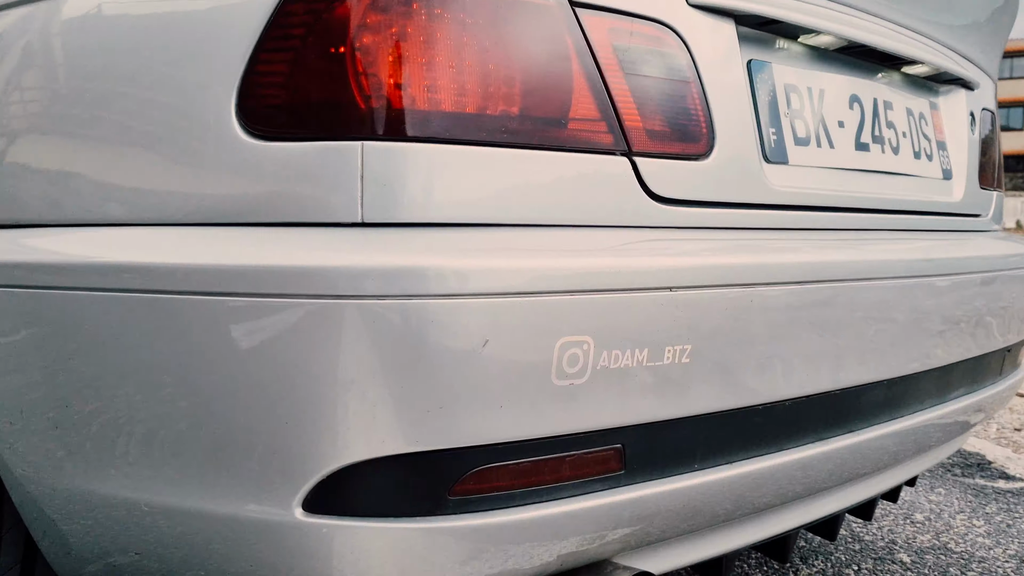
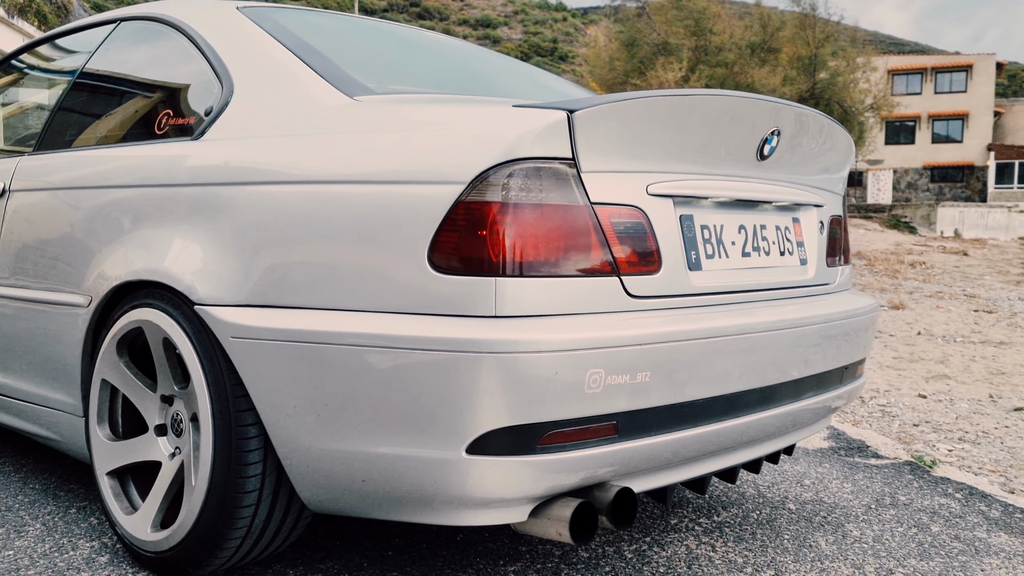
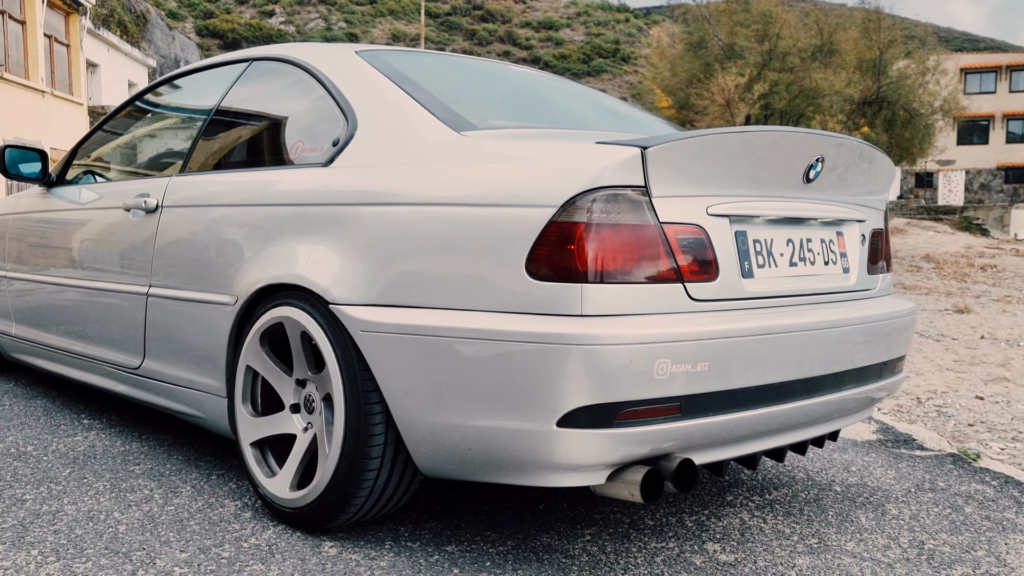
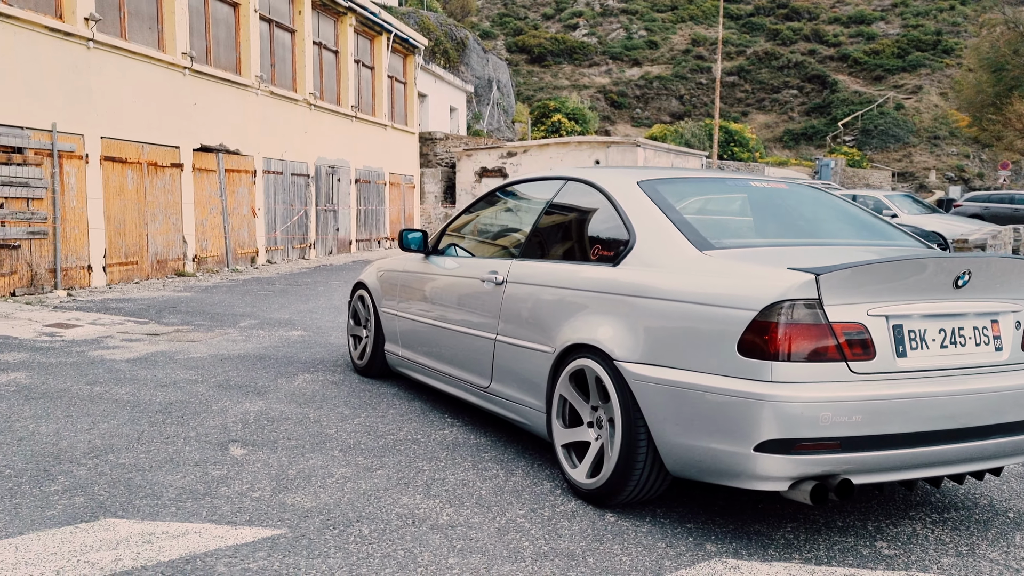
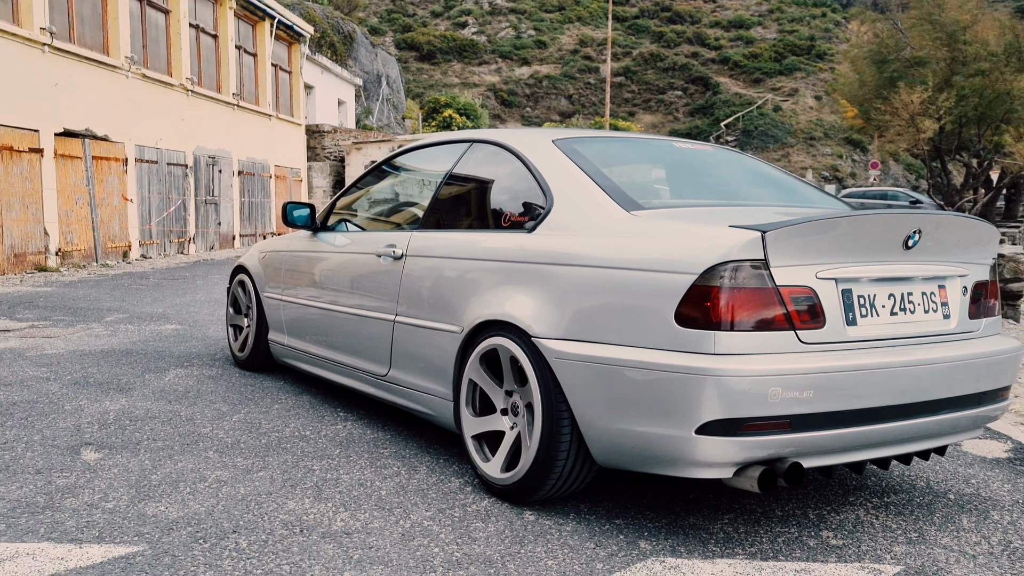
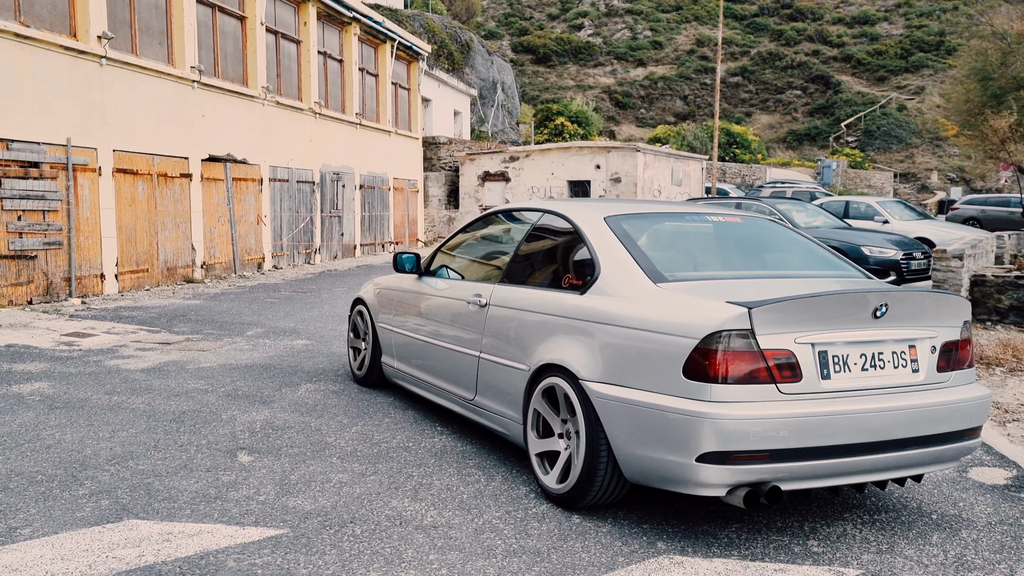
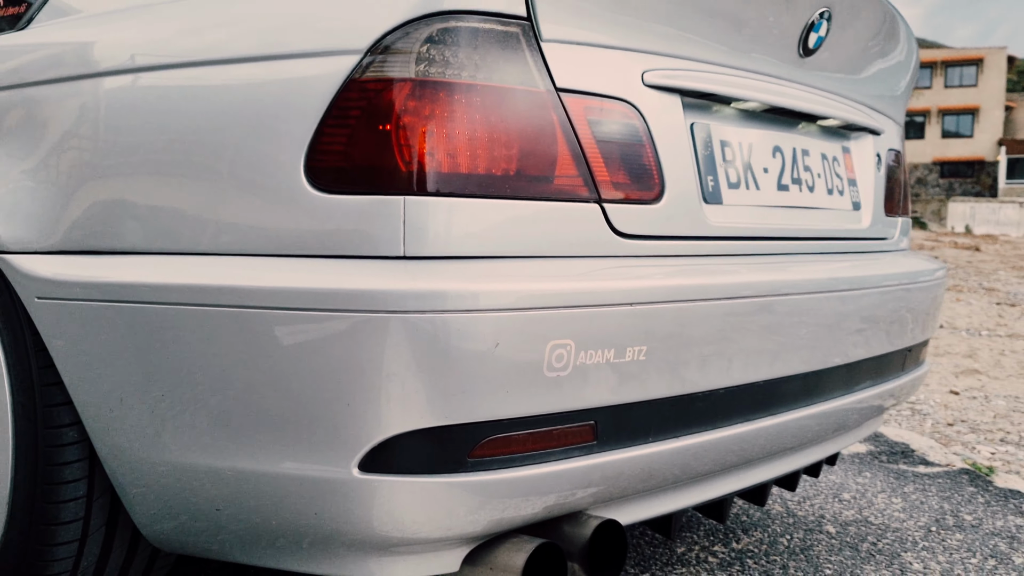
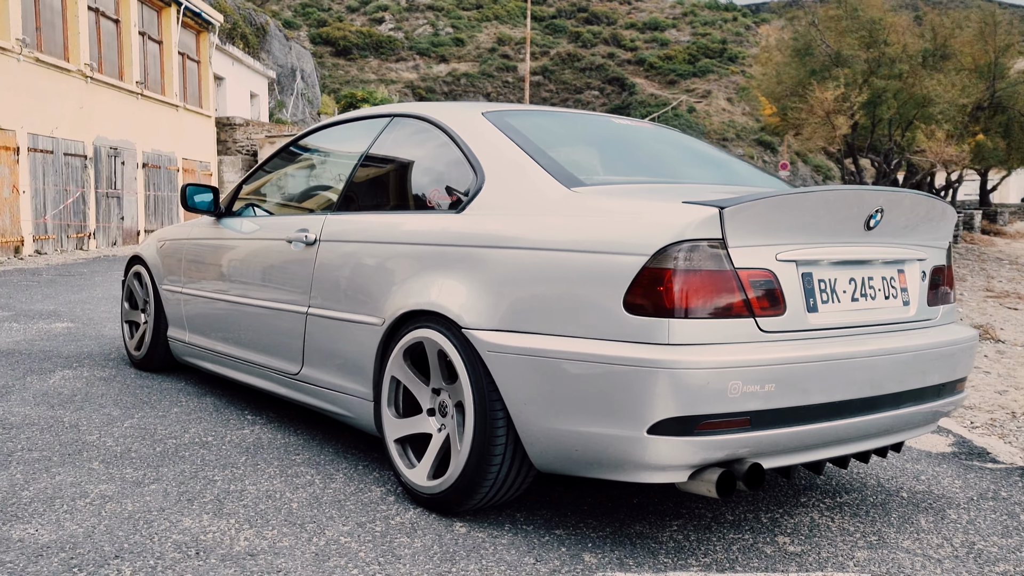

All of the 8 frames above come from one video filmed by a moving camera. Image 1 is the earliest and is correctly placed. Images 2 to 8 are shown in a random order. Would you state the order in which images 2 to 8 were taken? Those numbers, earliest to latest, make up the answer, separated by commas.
7, 2, 3, 8, 5, 4, 6
